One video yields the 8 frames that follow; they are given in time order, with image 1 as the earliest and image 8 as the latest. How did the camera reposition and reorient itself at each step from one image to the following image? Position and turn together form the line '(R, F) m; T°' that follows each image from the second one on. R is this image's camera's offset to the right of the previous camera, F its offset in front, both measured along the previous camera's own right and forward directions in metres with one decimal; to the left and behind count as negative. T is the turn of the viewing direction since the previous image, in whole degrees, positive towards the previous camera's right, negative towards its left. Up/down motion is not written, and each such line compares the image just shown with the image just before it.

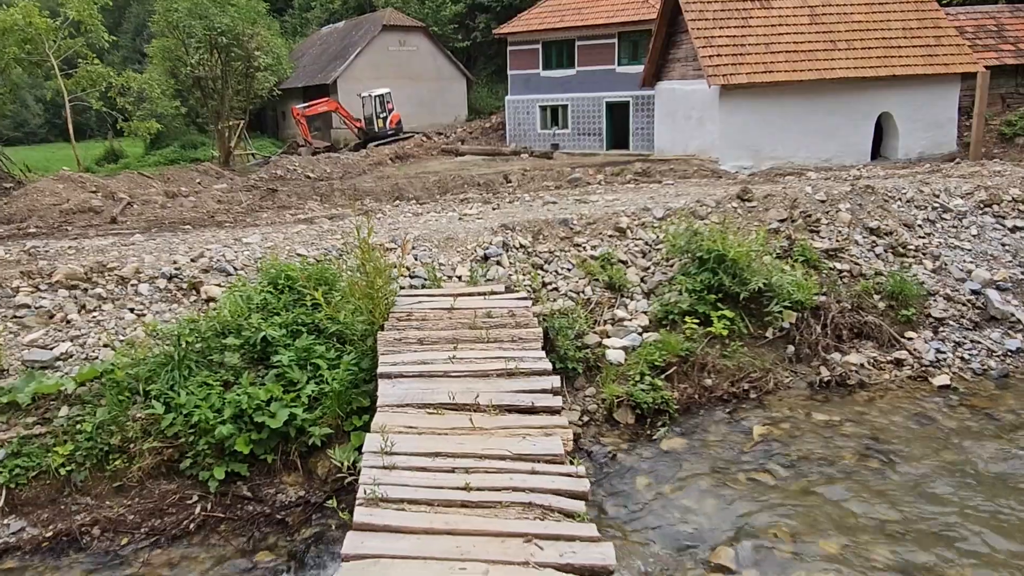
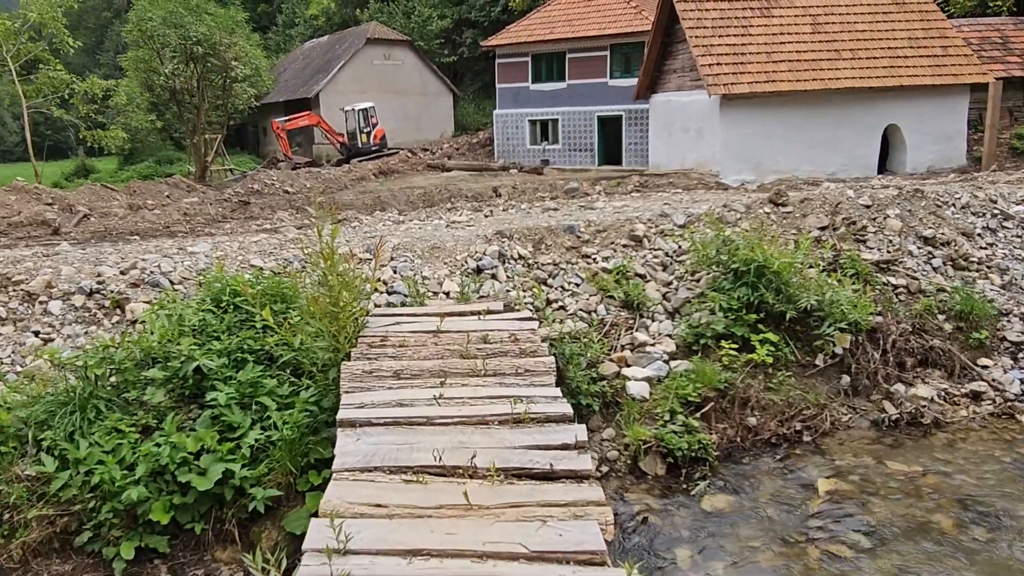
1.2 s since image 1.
(-0.1, +1.5) m; +1°
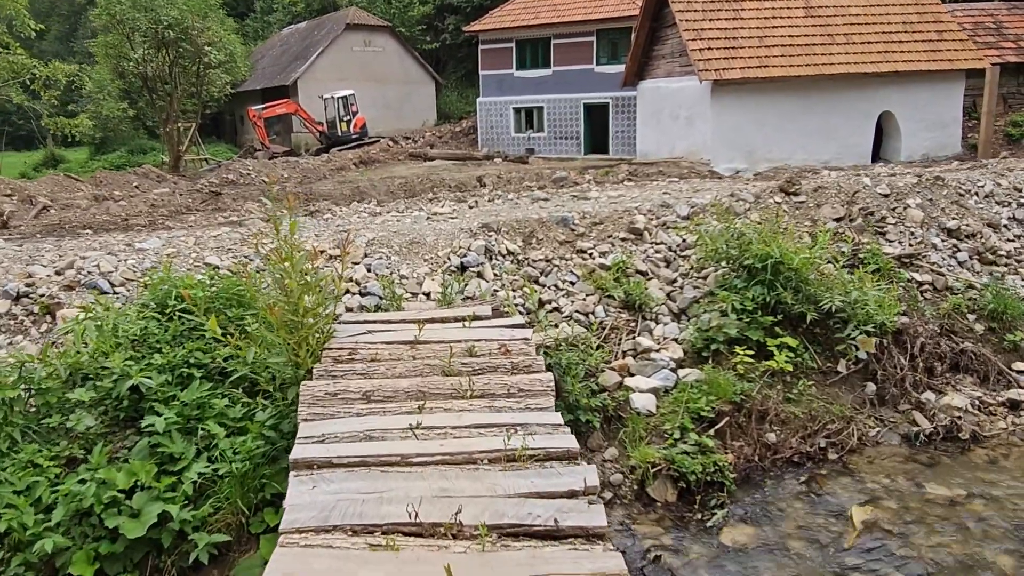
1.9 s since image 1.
(0.0, +0.8) m; +1°
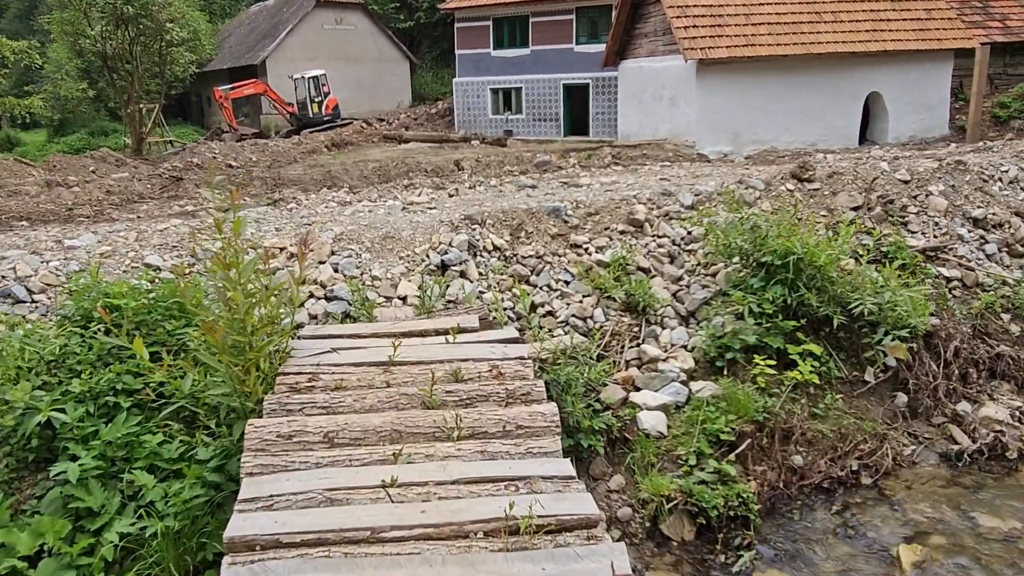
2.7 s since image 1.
(-0.1, +0.8) m; +2°
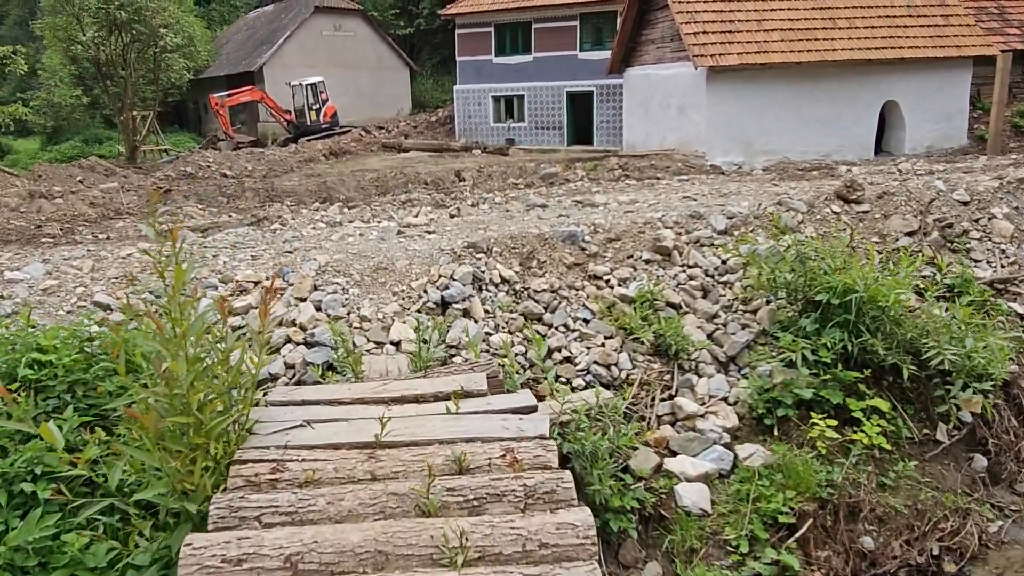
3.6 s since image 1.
(-0.1, +0.8) m; 0°
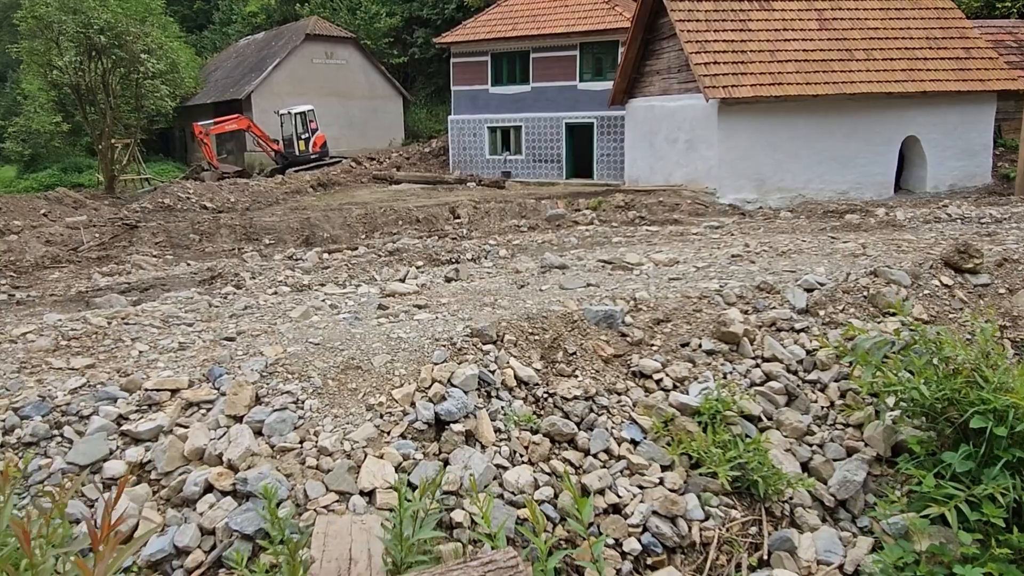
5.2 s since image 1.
(-0.2, +1.5) m; +1°
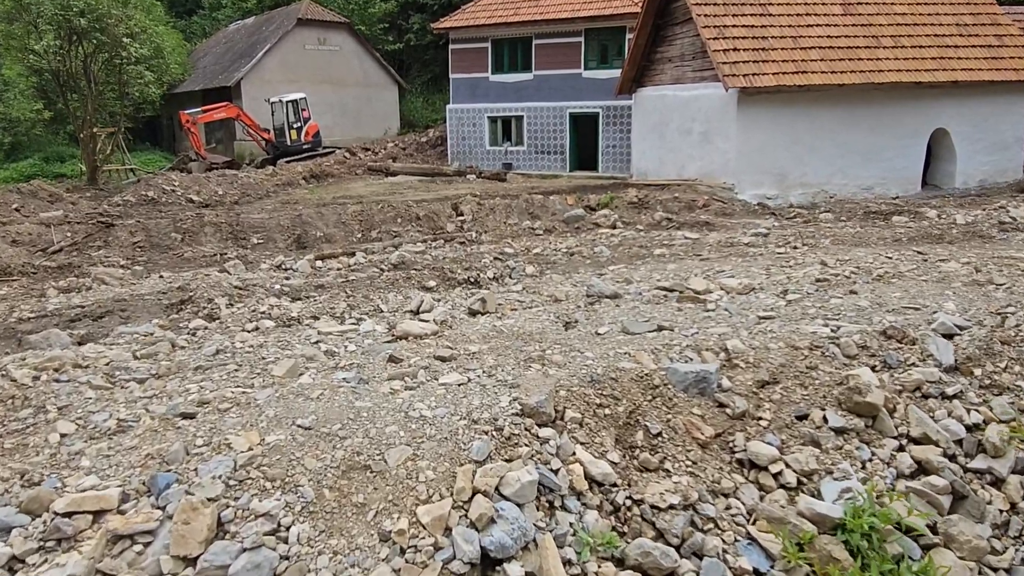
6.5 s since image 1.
(-0.3, +1.2) m; +1°
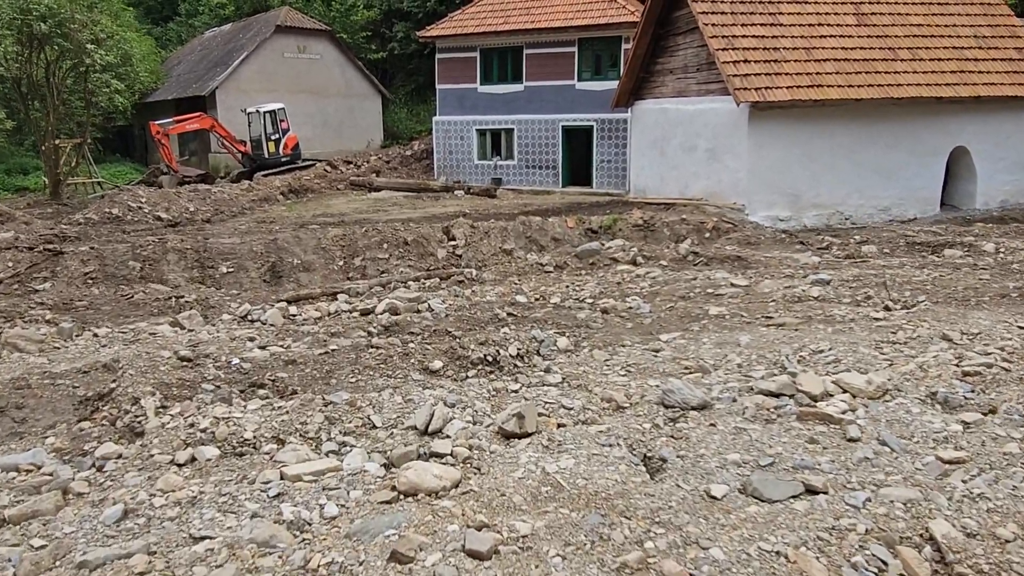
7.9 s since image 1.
(-0.3, +1.4) m; +1°
